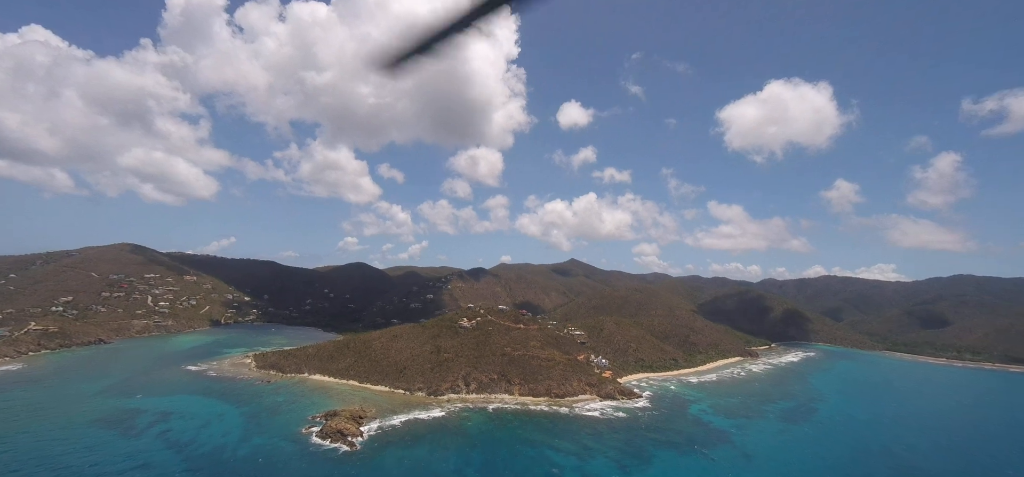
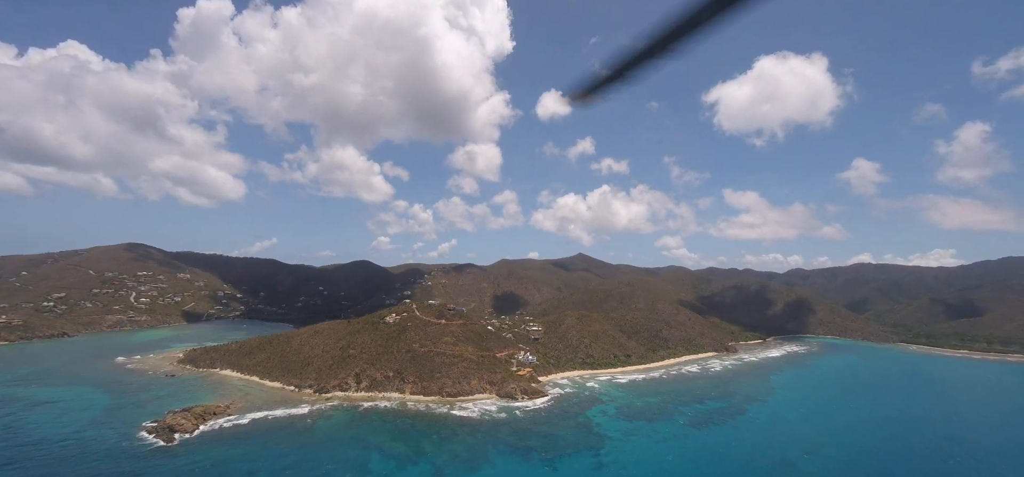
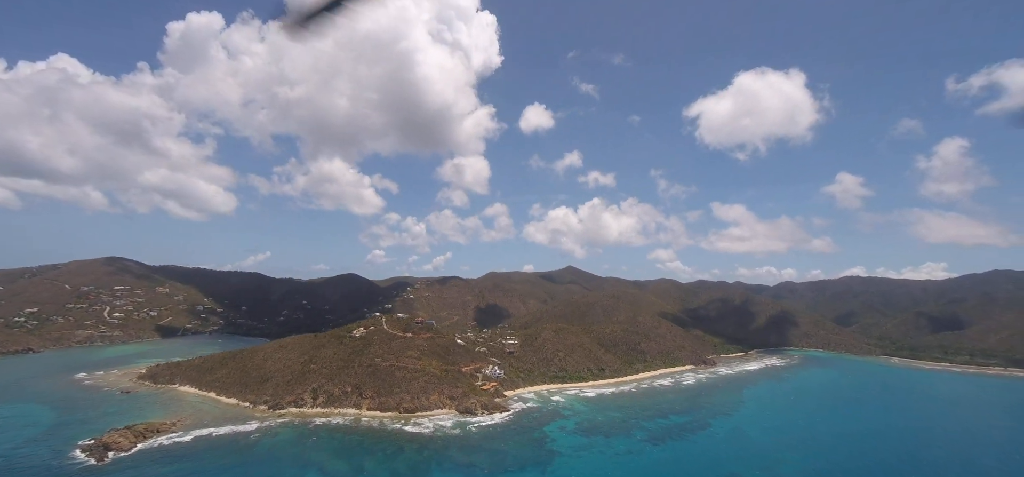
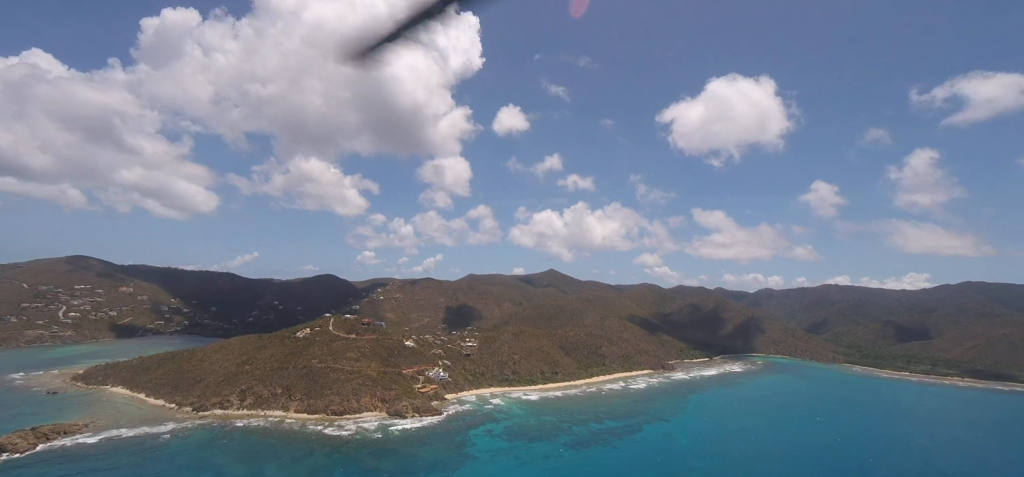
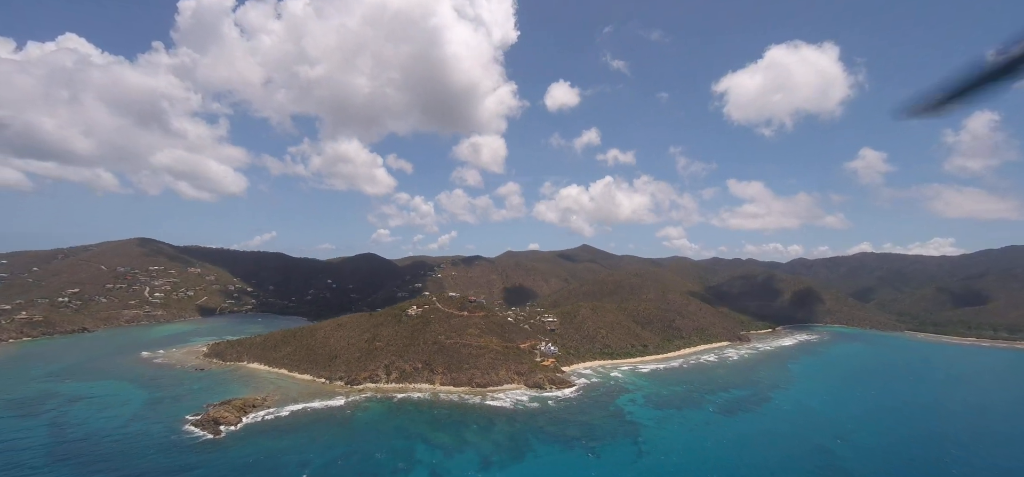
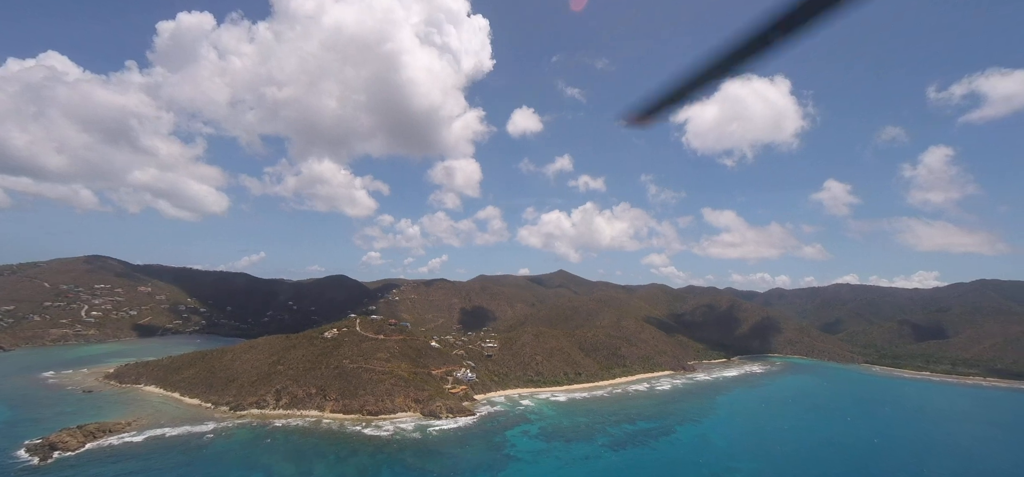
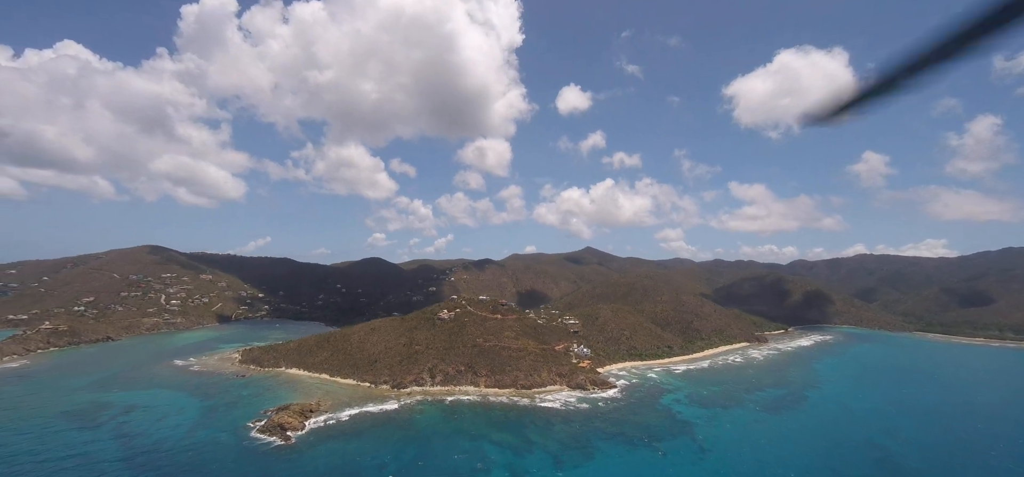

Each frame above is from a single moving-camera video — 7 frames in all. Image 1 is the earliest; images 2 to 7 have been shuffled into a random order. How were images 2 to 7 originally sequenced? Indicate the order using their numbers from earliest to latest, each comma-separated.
7, 5, 2, 3, 6, 4
